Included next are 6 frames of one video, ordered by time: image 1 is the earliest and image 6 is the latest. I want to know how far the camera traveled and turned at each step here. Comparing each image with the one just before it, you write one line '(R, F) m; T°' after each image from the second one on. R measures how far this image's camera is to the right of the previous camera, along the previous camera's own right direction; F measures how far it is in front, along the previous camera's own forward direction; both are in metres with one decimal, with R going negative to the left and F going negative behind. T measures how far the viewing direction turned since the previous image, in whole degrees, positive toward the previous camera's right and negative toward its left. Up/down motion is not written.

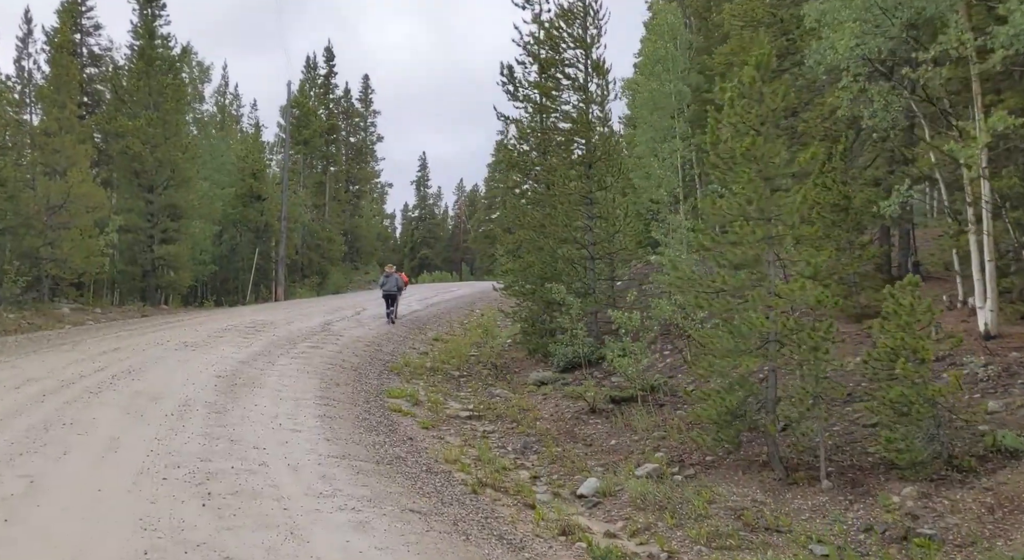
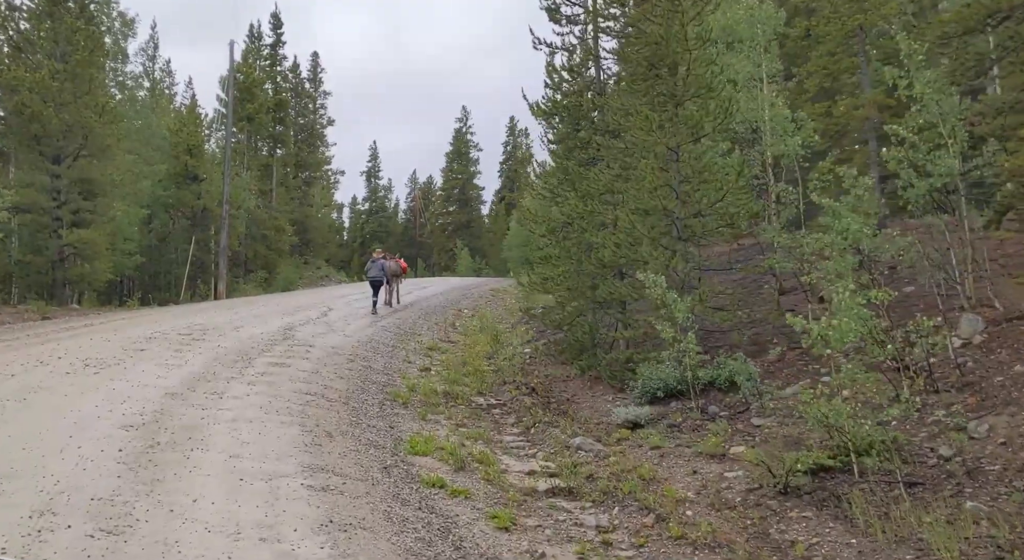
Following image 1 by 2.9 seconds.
(-2.0, +6.6) m; +4°
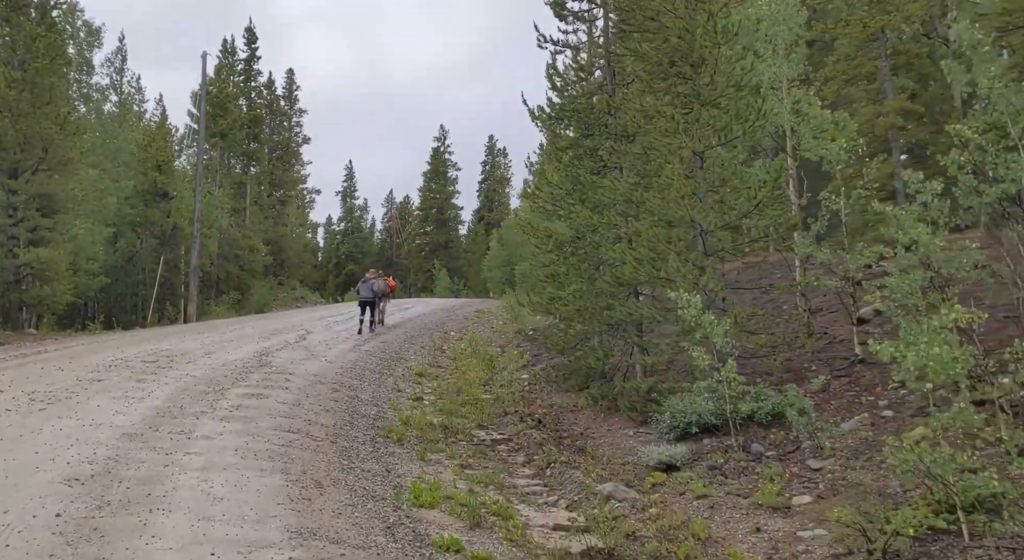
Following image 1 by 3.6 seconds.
(-0.5, +1.6) m; +2°
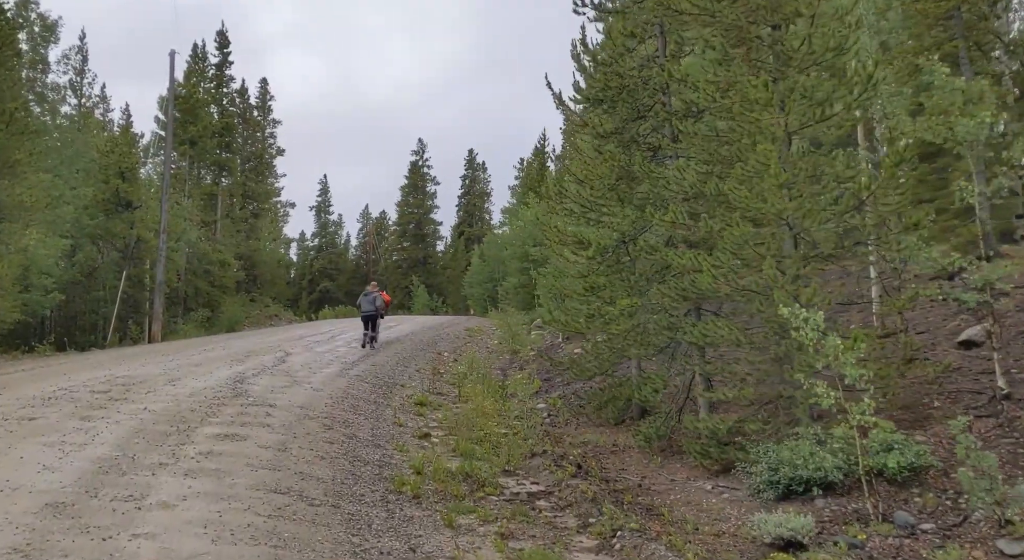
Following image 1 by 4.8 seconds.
(-0.9, +2.8) m; +2°
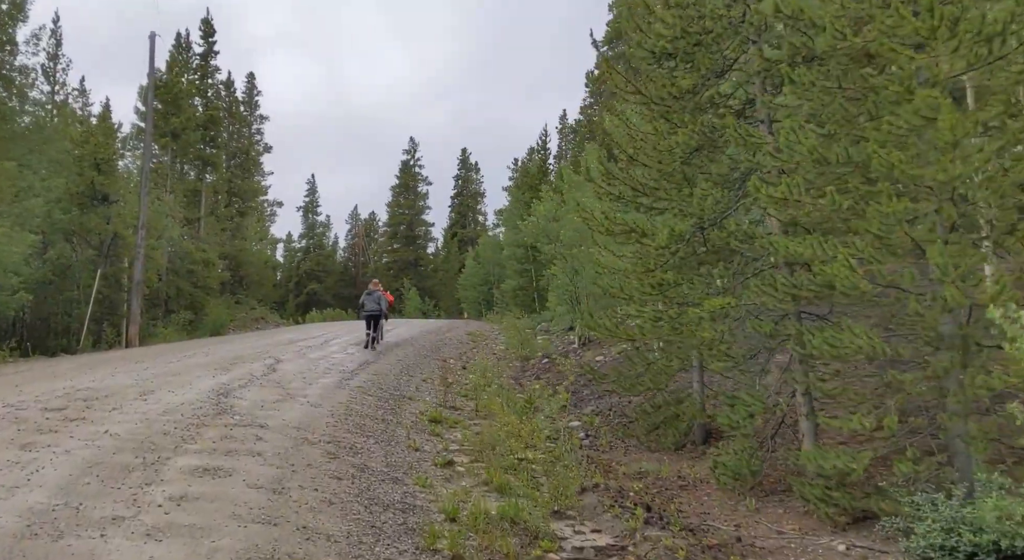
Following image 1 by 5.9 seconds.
(-0.8, +2.5) m; +1°
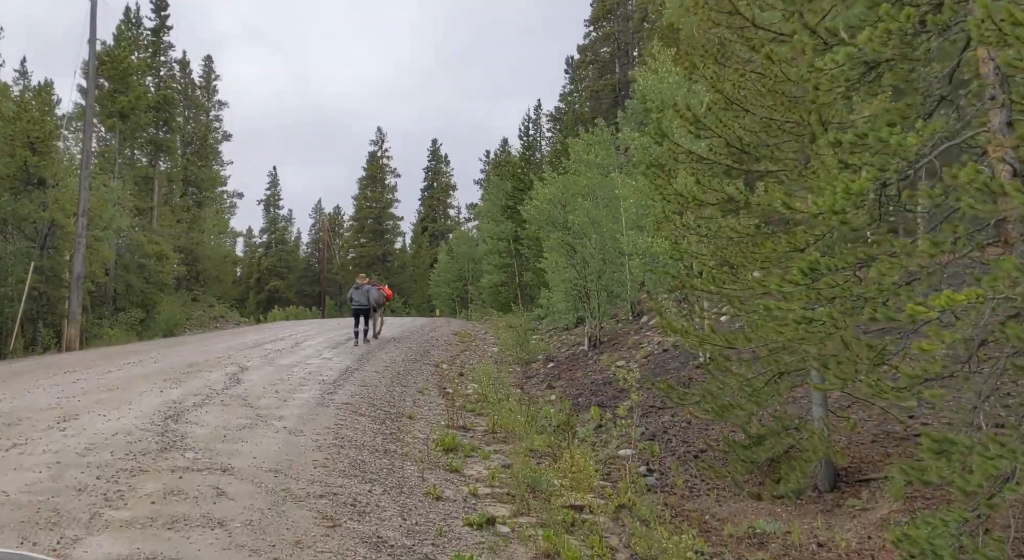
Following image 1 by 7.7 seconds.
(-1.1, +3.6) m; +3°
